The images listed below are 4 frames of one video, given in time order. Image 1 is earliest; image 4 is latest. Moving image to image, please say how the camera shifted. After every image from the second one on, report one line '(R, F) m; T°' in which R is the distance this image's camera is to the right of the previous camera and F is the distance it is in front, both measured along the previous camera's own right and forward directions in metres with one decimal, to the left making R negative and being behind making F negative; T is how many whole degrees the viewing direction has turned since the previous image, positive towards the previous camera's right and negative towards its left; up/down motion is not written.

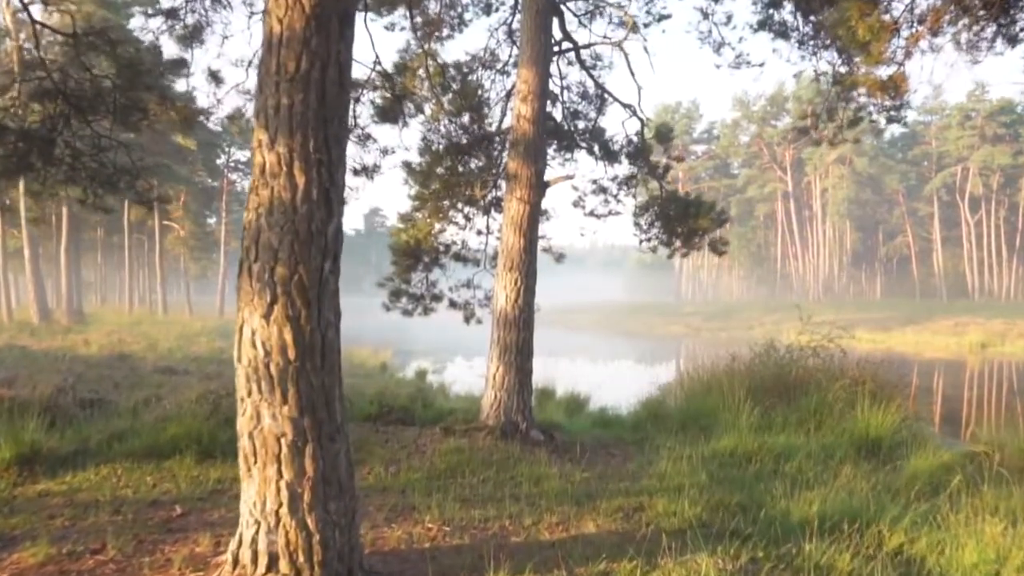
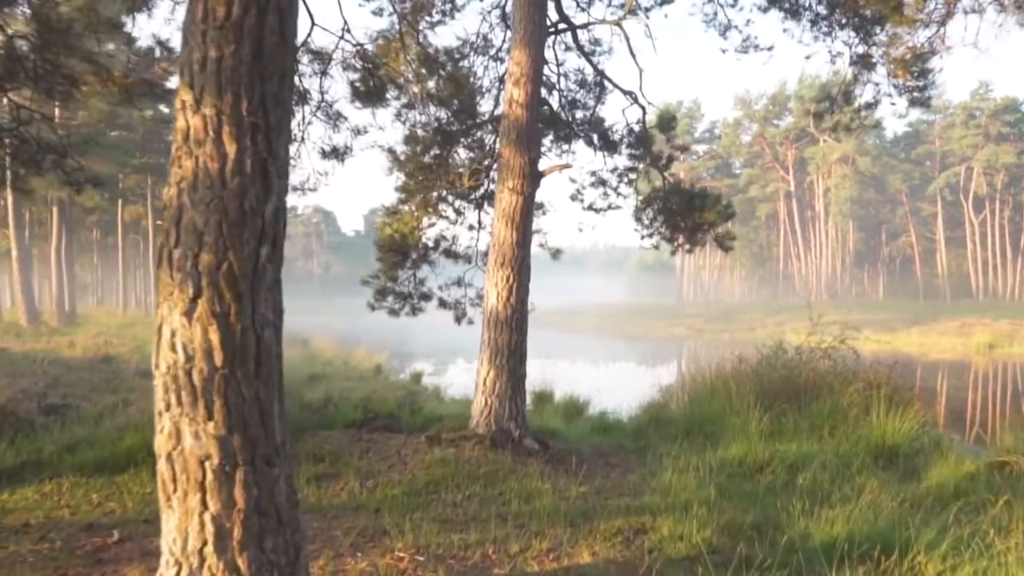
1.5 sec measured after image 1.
(+0.1, +0.6) m; 0°
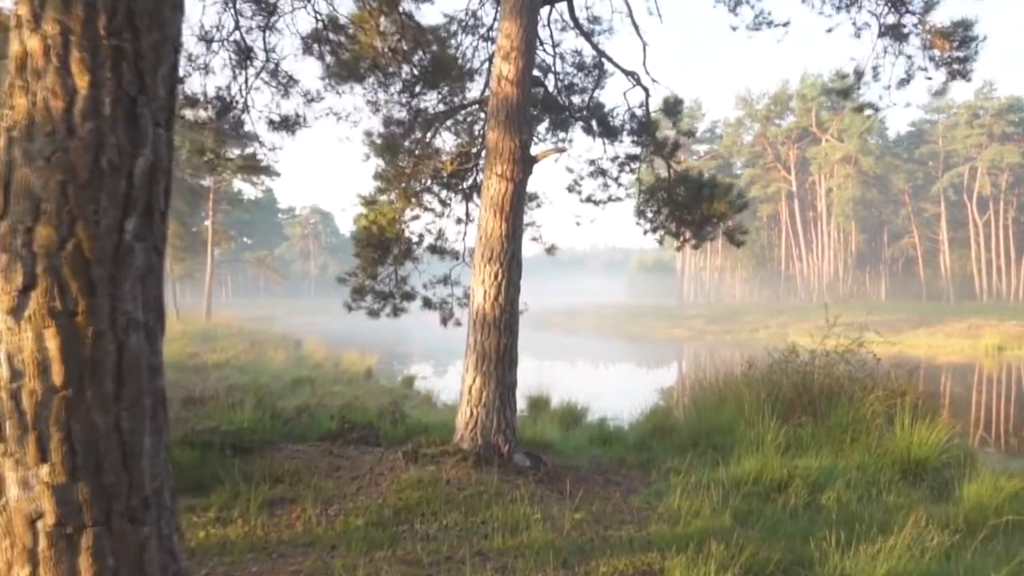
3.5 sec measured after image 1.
(+0.1, +0.8) m; 0°
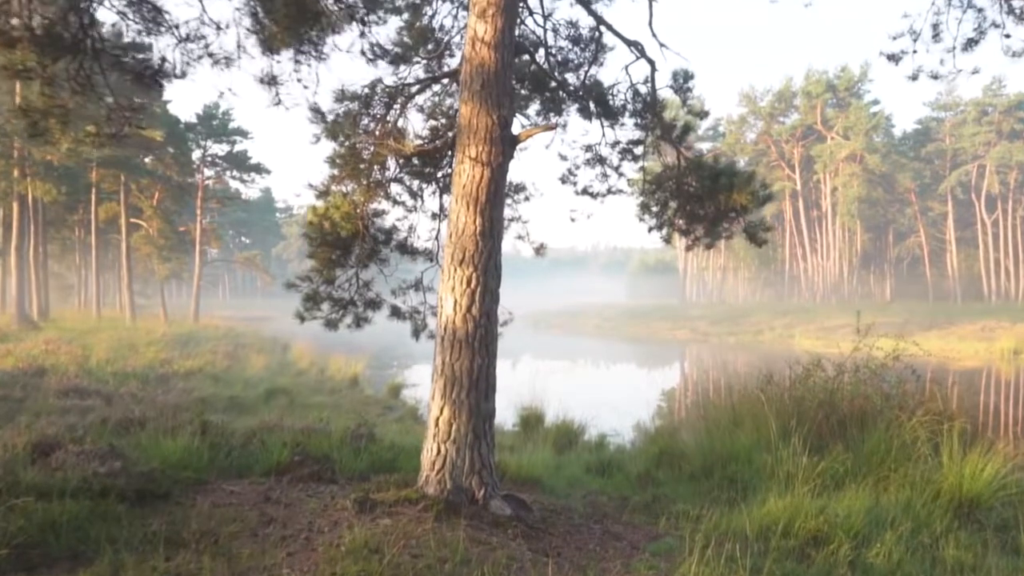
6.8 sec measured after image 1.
(+0.2, +1.2) m; 0°
